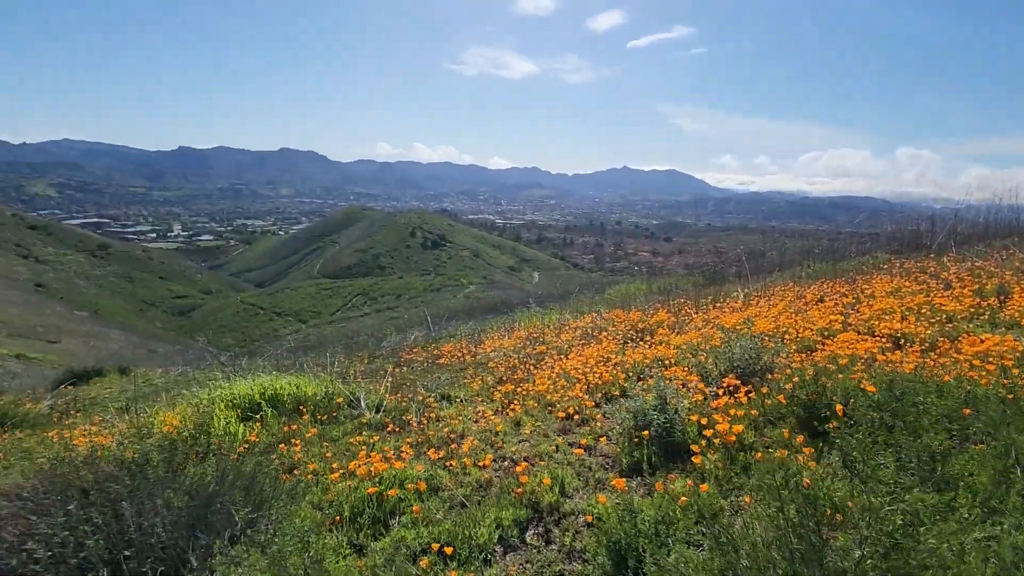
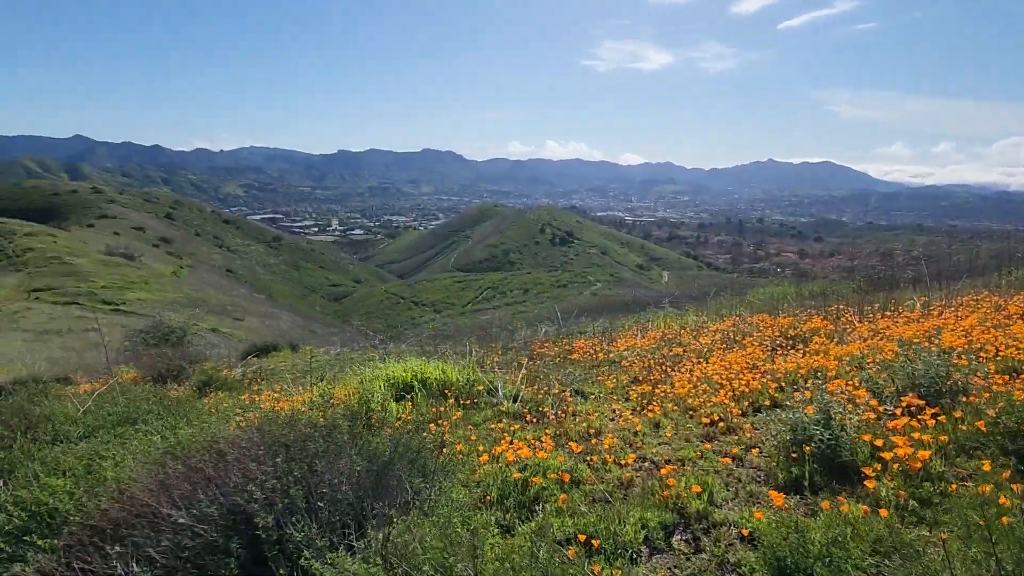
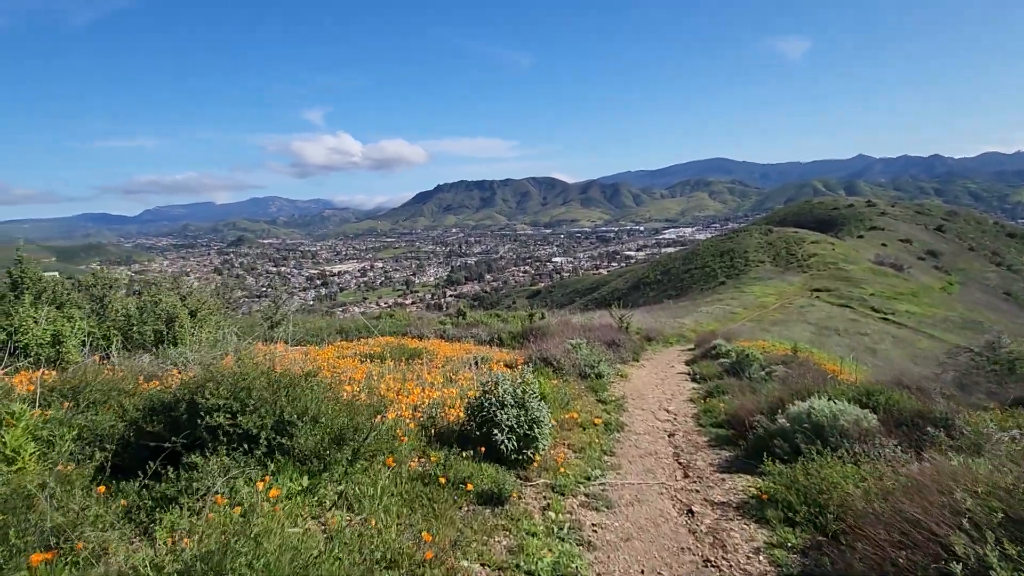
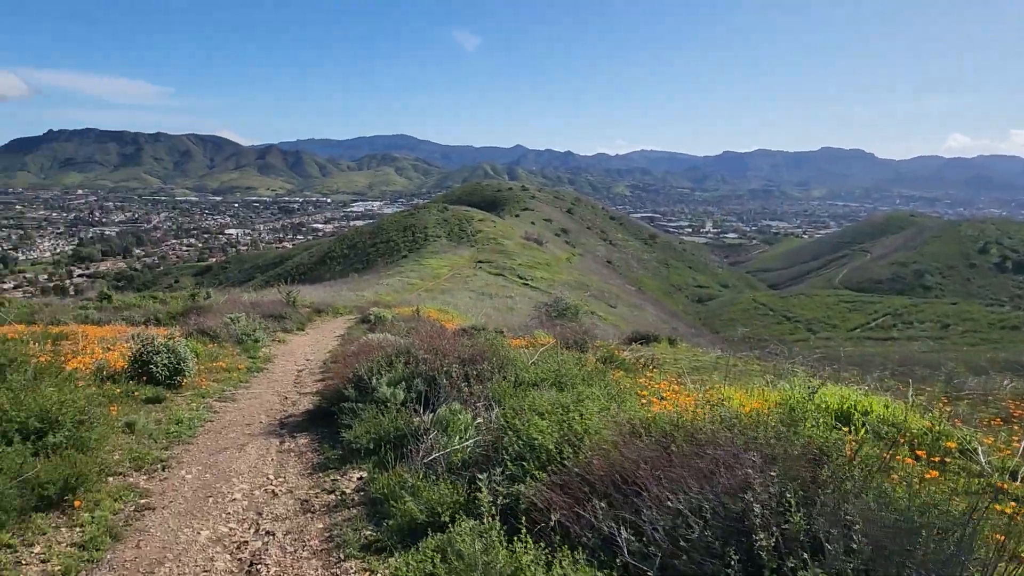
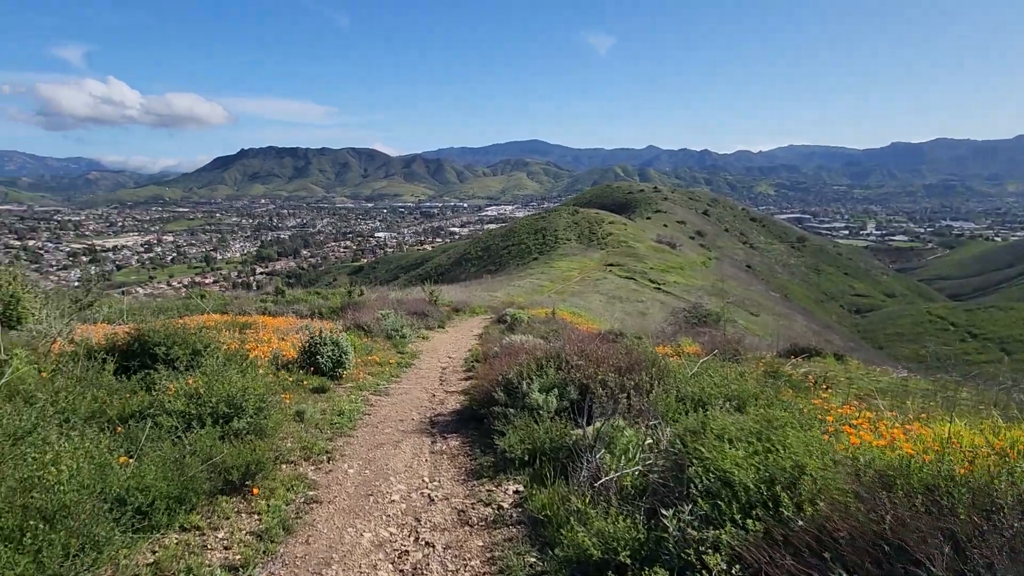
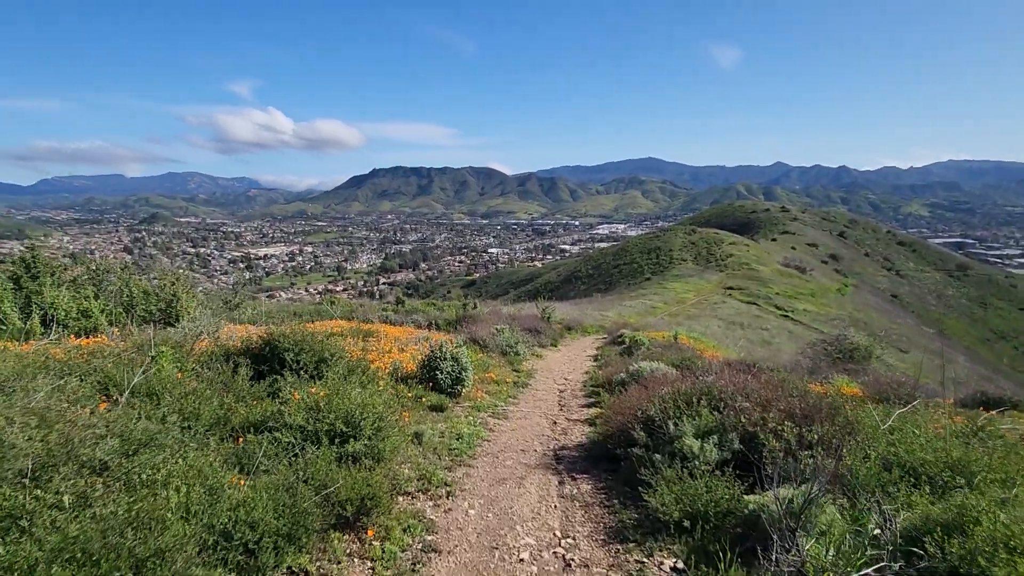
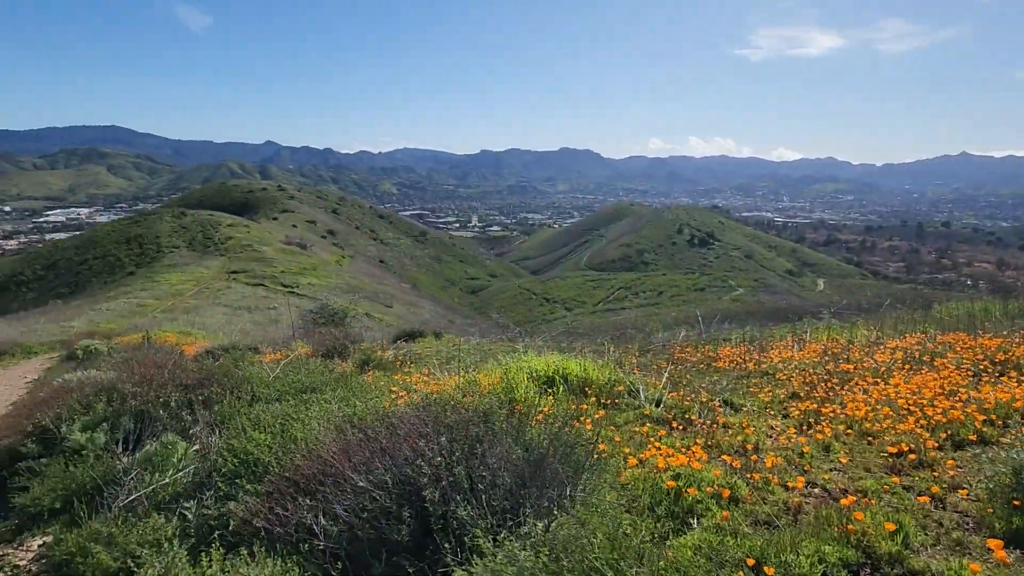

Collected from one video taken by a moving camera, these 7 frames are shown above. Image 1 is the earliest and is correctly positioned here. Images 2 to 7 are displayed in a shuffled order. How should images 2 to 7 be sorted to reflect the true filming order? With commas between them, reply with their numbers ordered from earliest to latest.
2, 7, 4, 5, 6, 3
